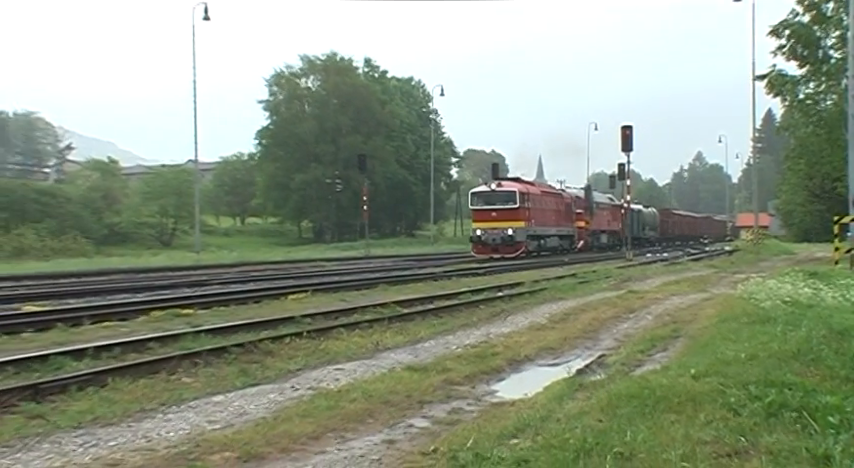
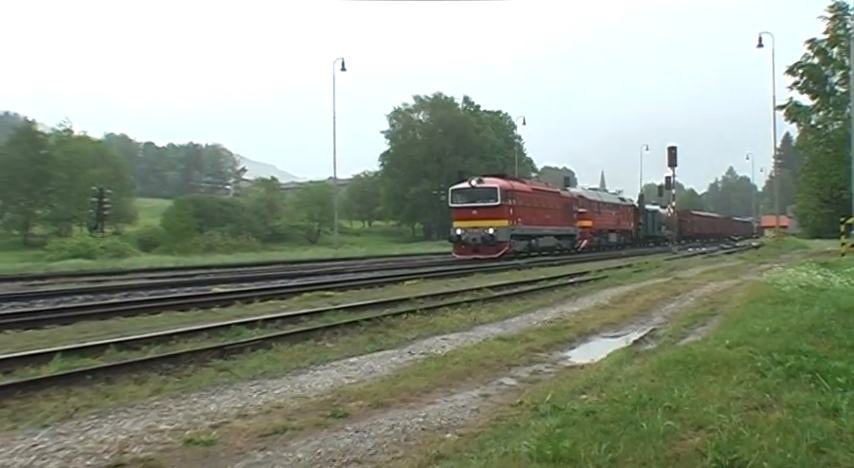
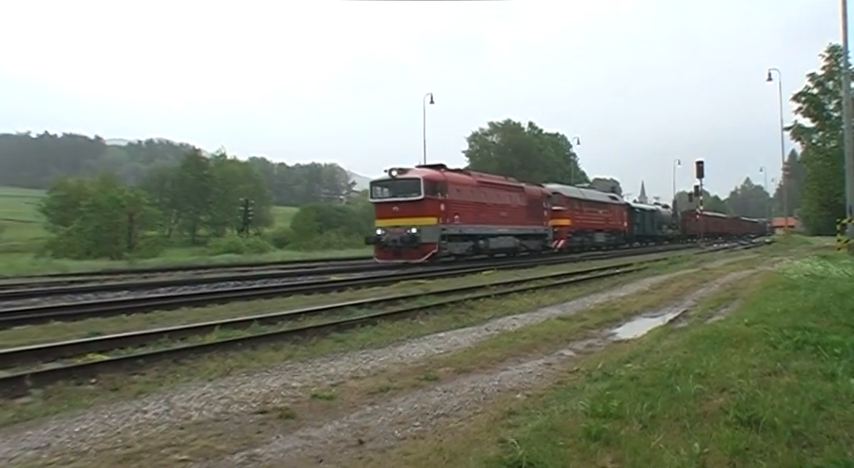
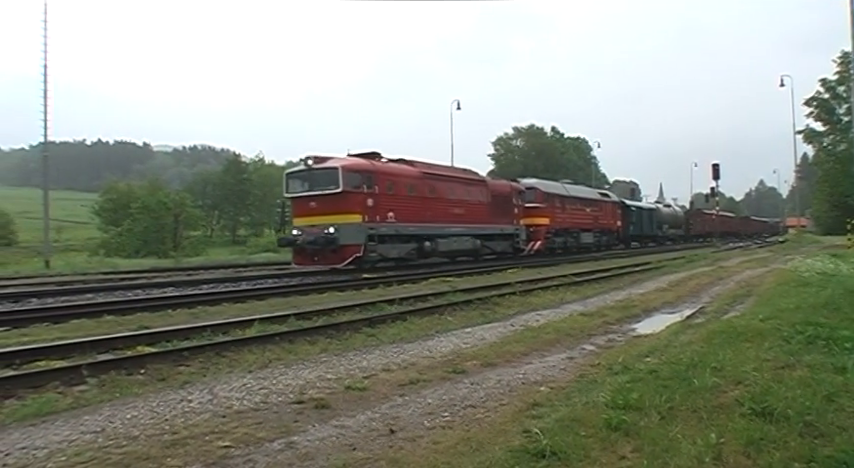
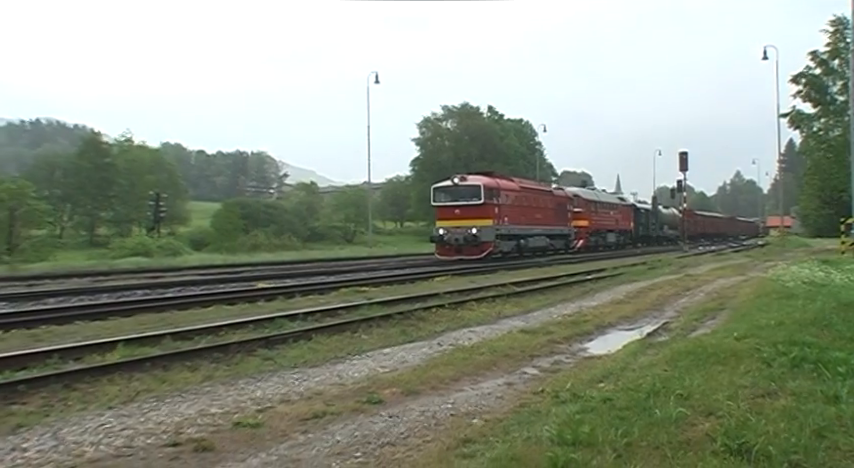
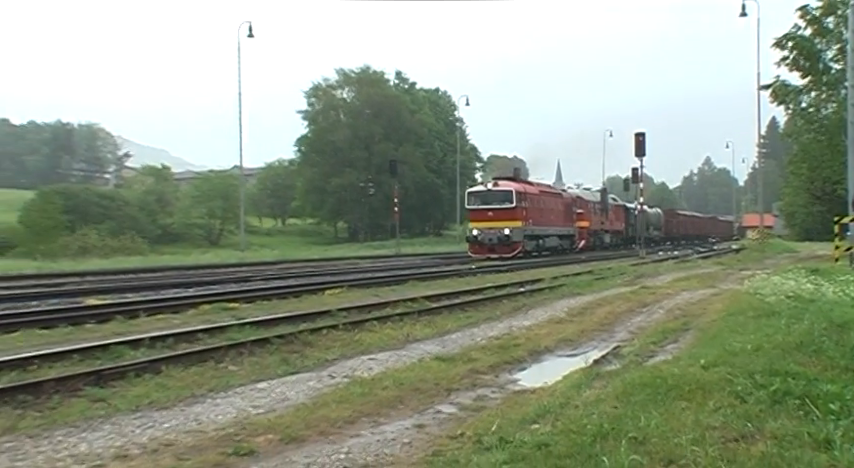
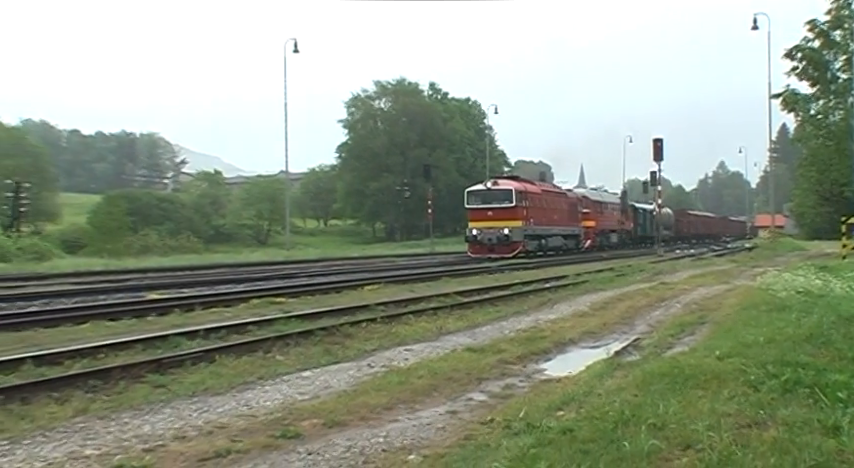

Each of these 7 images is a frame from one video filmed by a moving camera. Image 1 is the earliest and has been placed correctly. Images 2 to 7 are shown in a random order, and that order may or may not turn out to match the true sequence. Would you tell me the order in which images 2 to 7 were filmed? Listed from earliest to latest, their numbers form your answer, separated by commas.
6, 7, 2, 5, 3, 4
